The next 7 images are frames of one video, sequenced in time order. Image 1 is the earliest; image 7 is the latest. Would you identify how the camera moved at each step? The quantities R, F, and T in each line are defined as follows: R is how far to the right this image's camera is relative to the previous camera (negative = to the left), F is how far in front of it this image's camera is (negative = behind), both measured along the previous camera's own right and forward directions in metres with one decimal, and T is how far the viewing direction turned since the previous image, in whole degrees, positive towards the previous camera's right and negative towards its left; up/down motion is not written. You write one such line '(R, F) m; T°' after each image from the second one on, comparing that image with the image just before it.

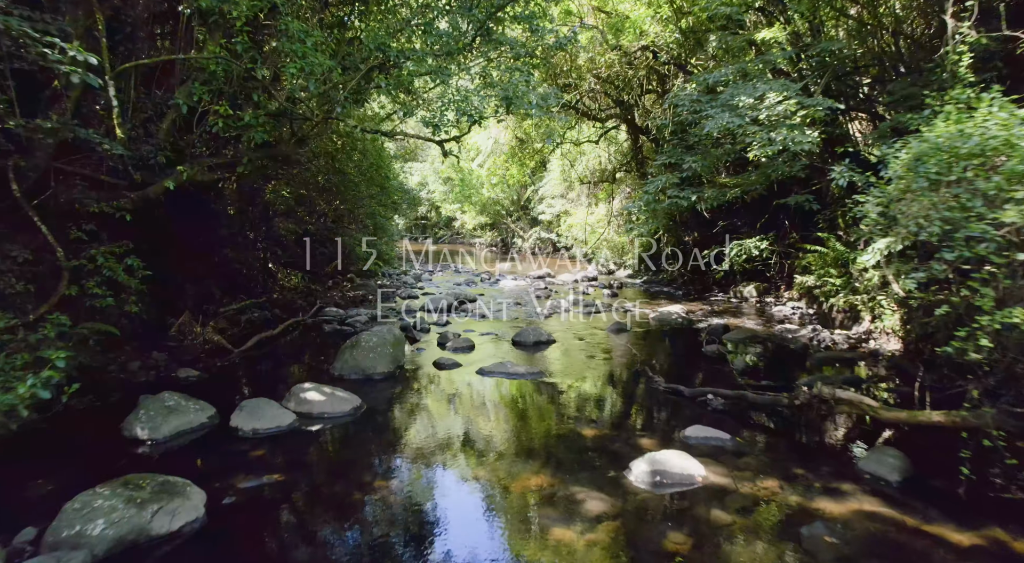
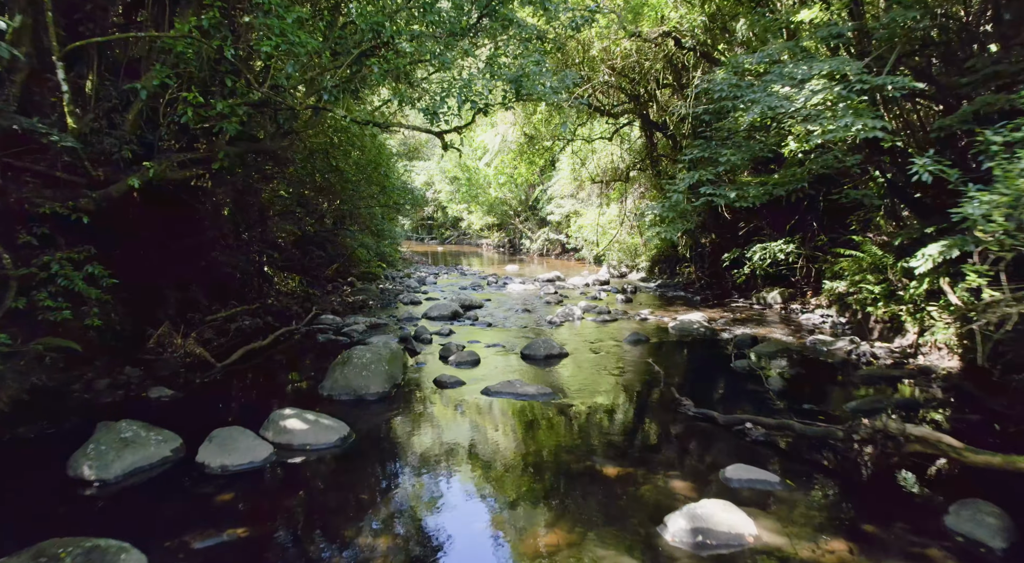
(0.0, +0.8) m; -1°
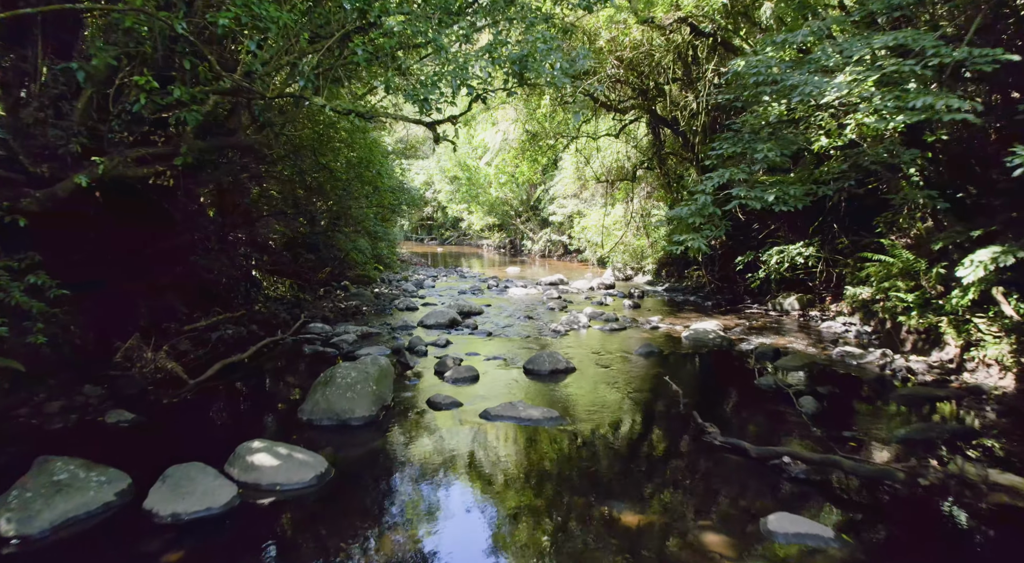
(0.0, +0.7) m; 0°
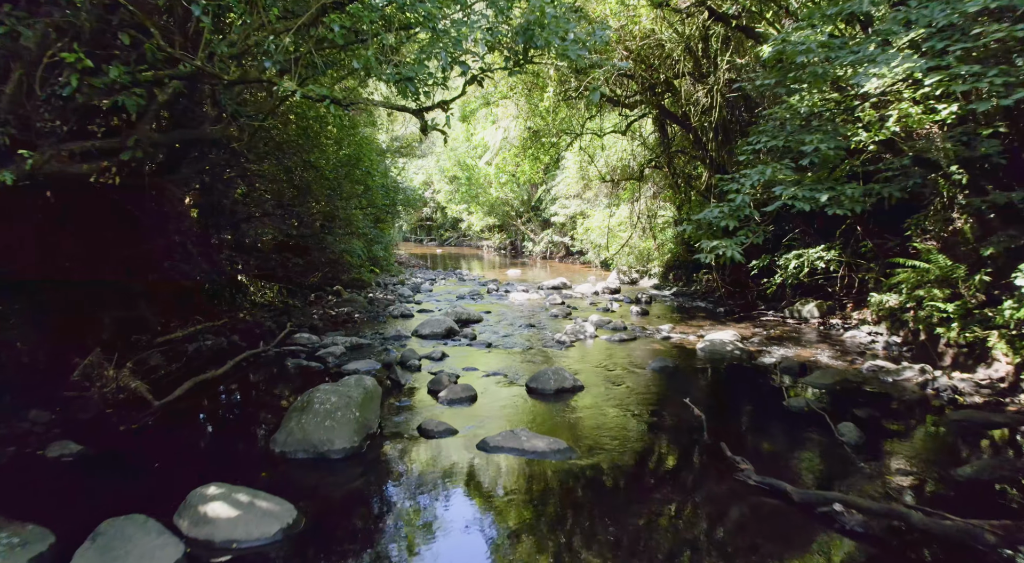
(0.0, +0.7) m; 0°
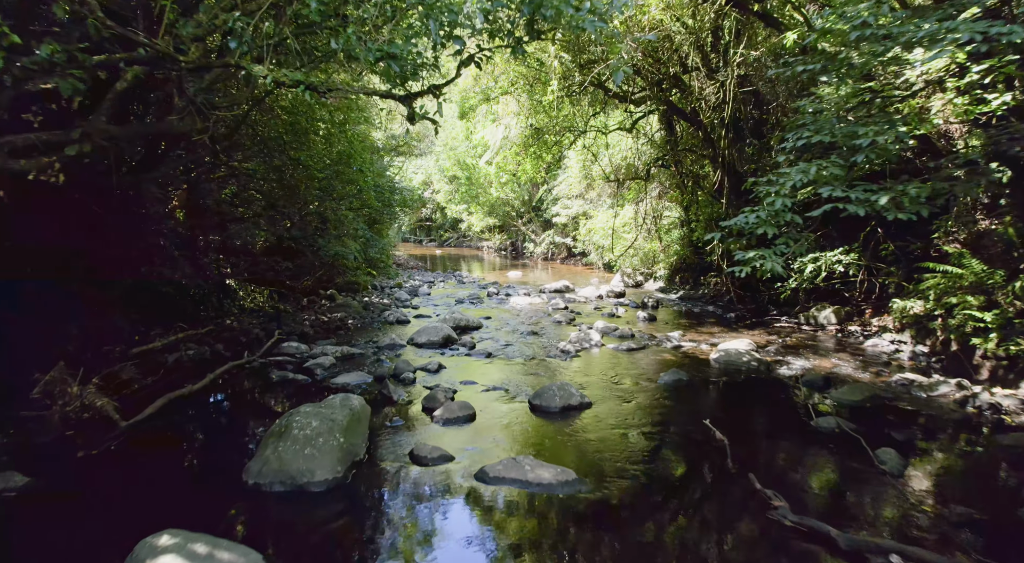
(0.0, +0.6) m; 0°
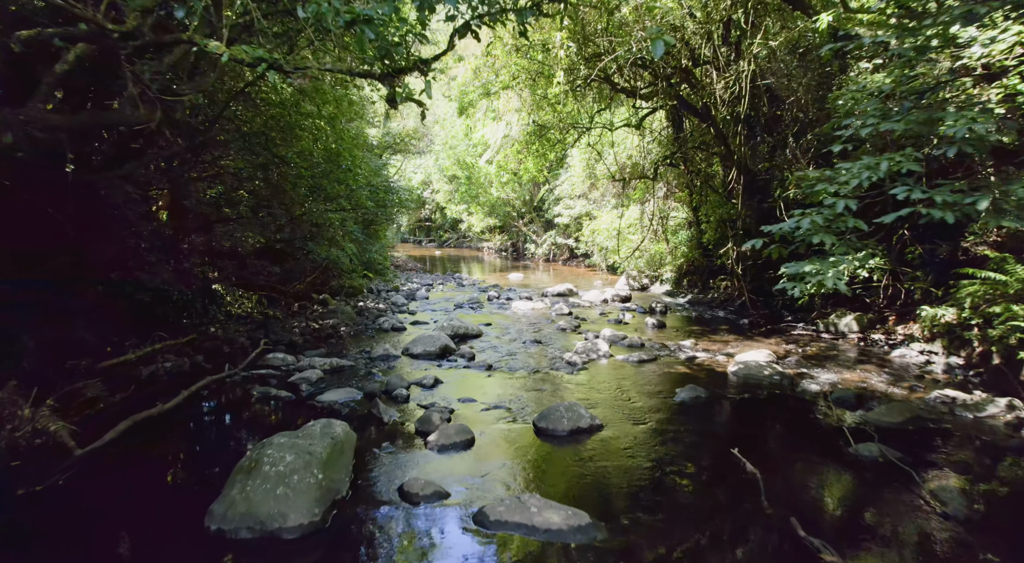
(0.0, +0.6) m; 0°
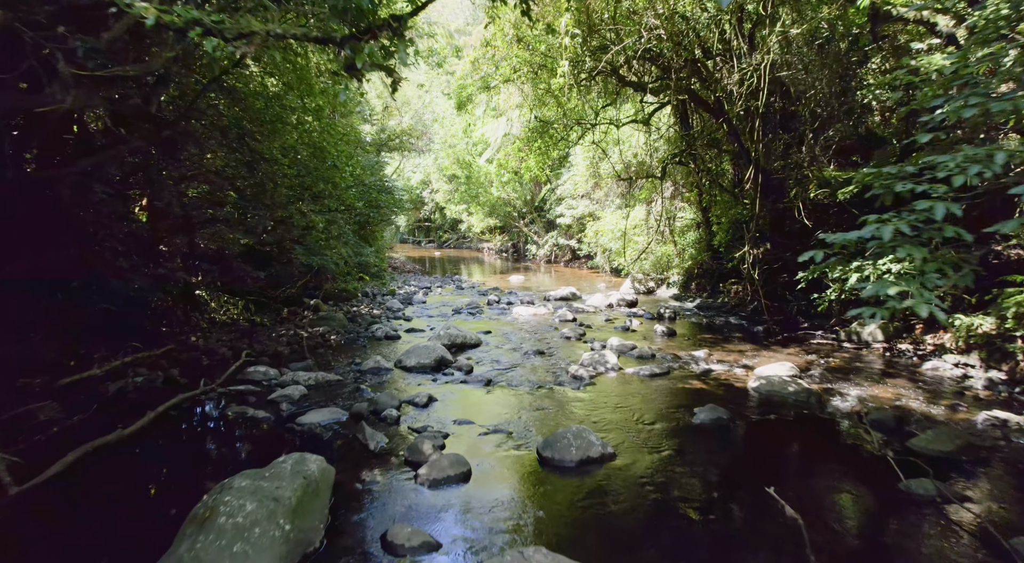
(0.0, +0.7) m; 0°
